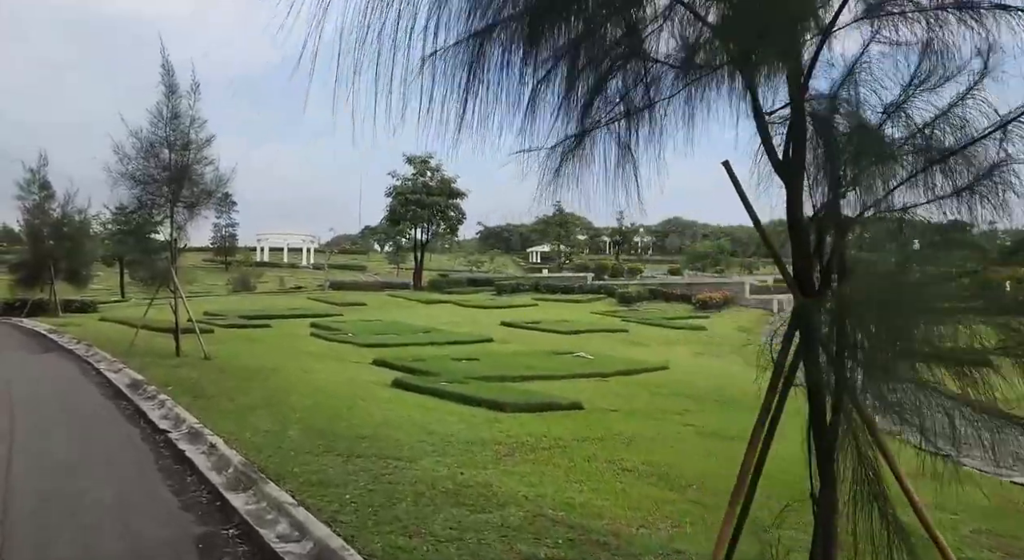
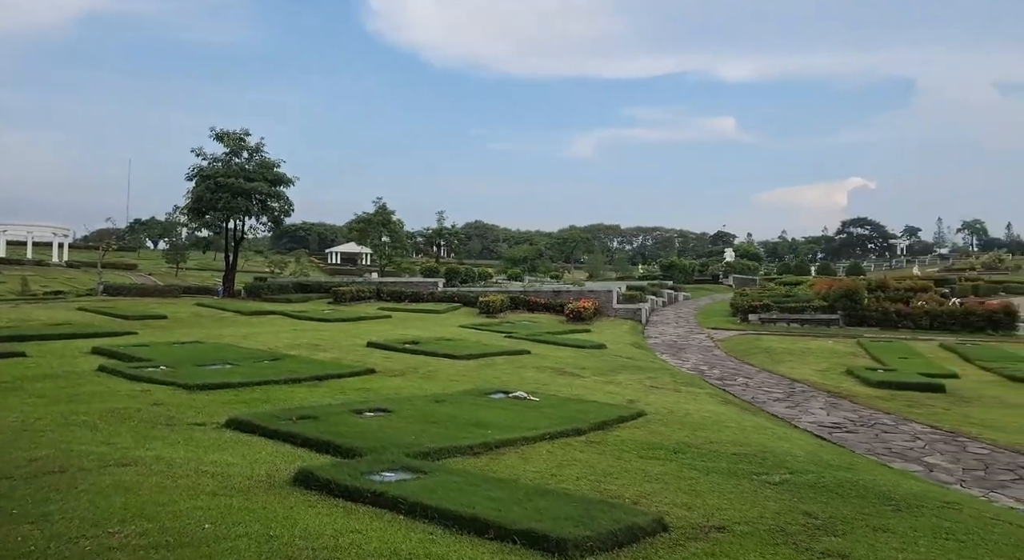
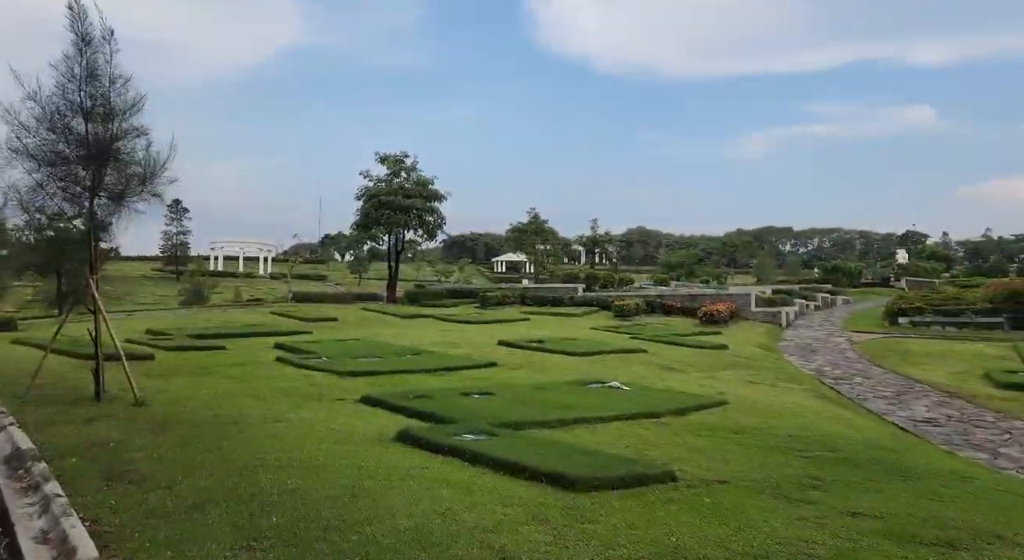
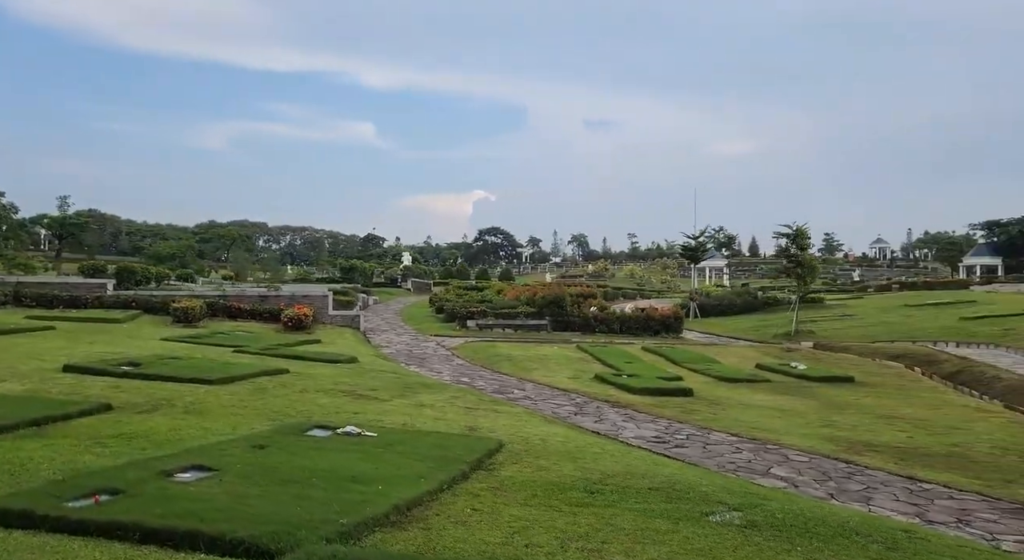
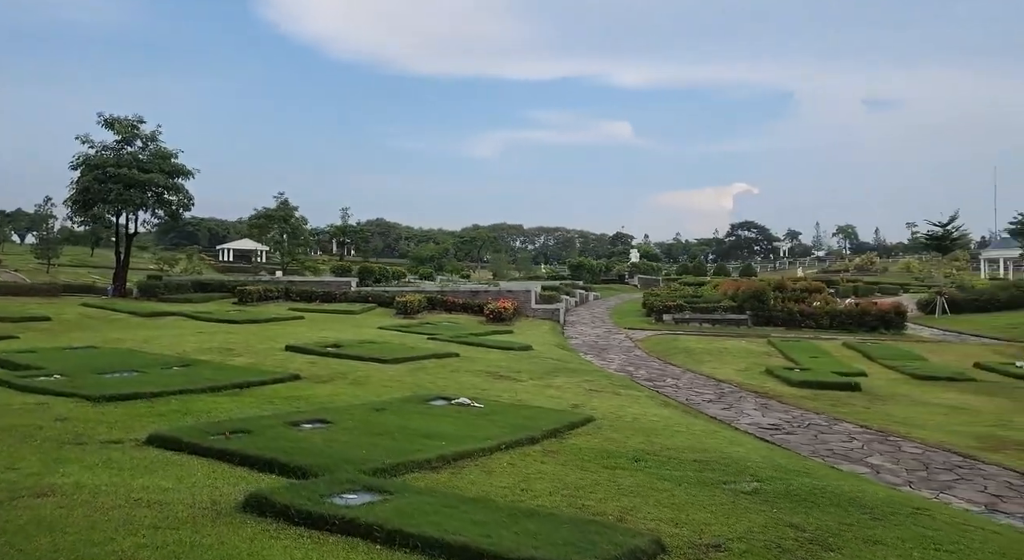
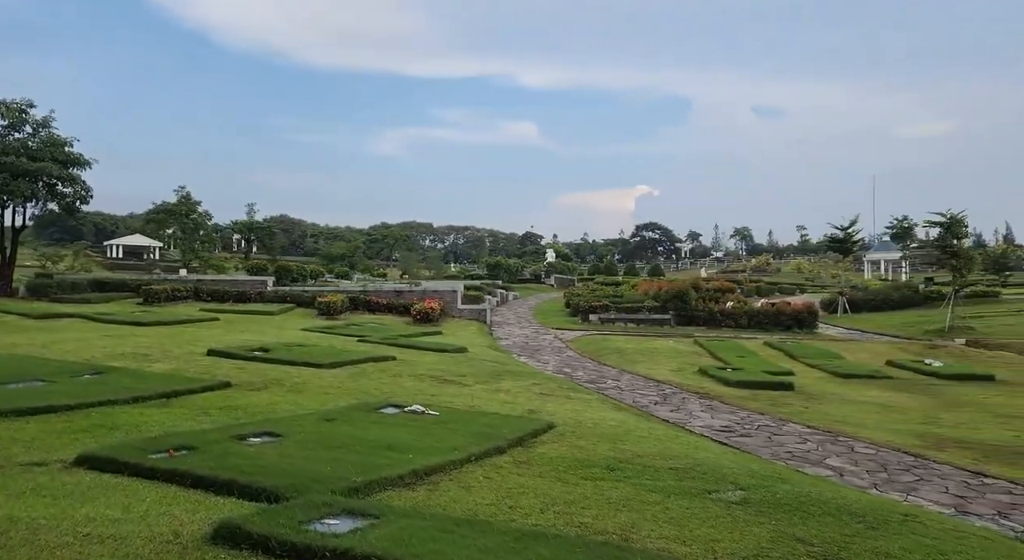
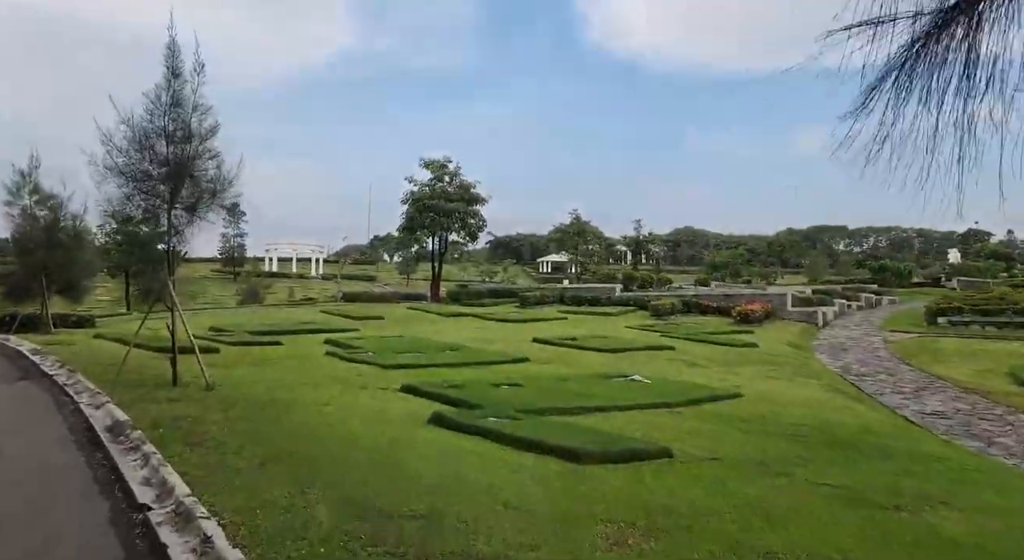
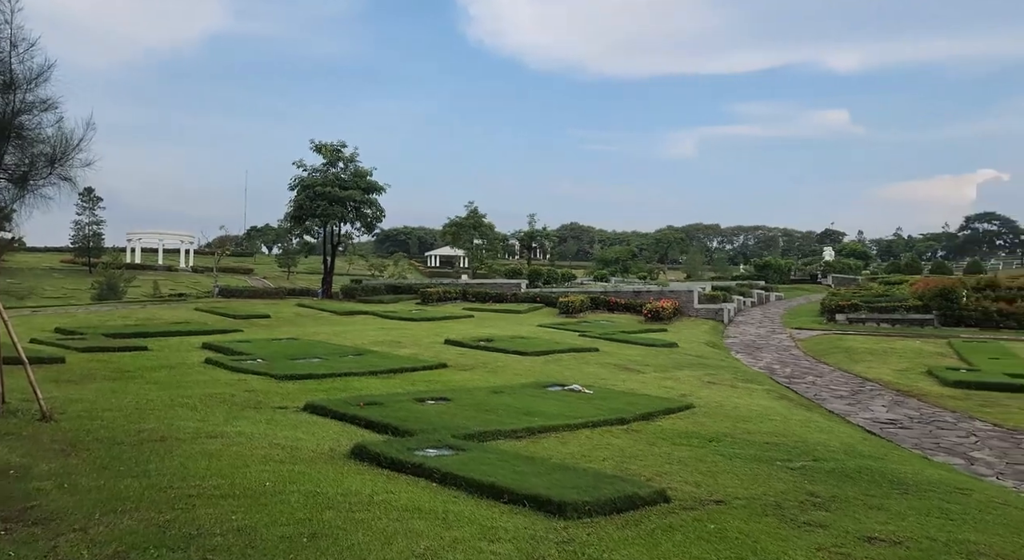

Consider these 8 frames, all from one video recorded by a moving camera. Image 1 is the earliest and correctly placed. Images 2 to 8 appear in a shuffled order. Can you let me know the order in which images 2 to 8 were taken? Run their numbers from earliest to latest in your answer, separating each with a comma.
7, 3, 8, 2, 5, 6, 4
